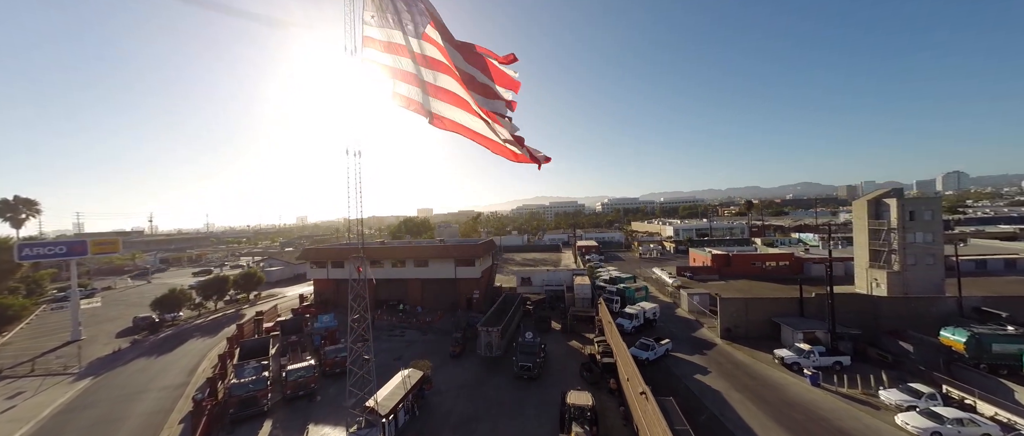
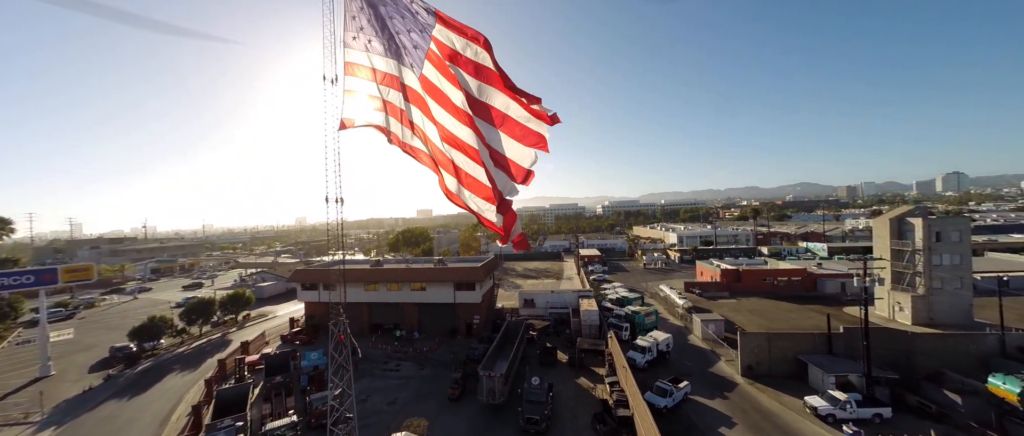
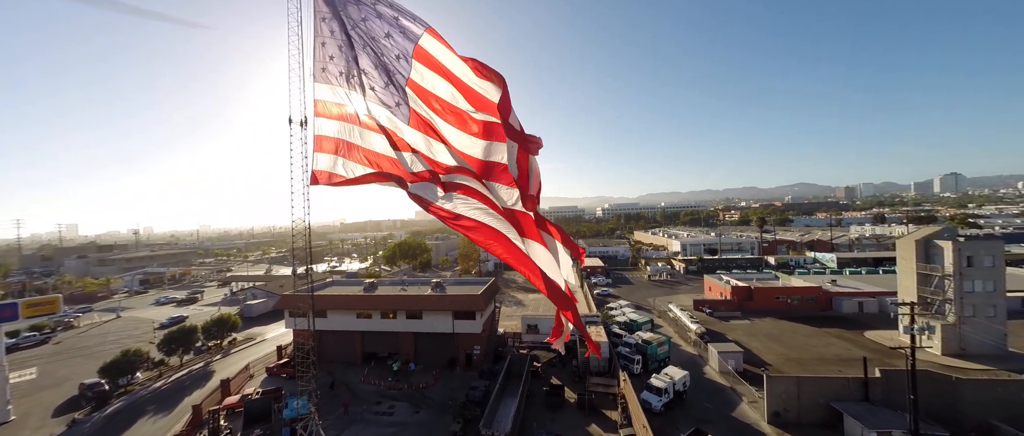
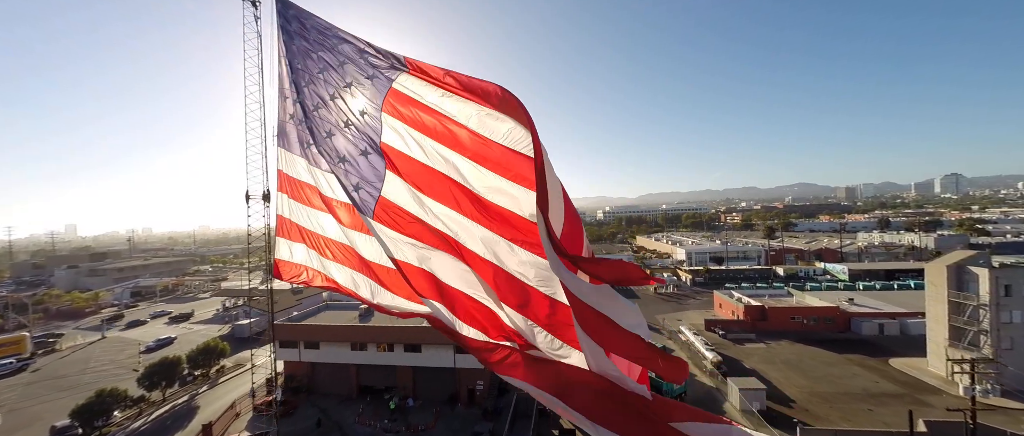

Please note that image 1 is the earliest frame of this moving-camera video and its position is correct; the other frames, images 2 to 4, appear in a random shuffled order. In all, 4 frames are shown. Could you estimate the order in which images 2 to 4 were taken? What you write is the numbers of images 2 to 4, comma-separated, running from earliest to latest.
2, 3, 4
